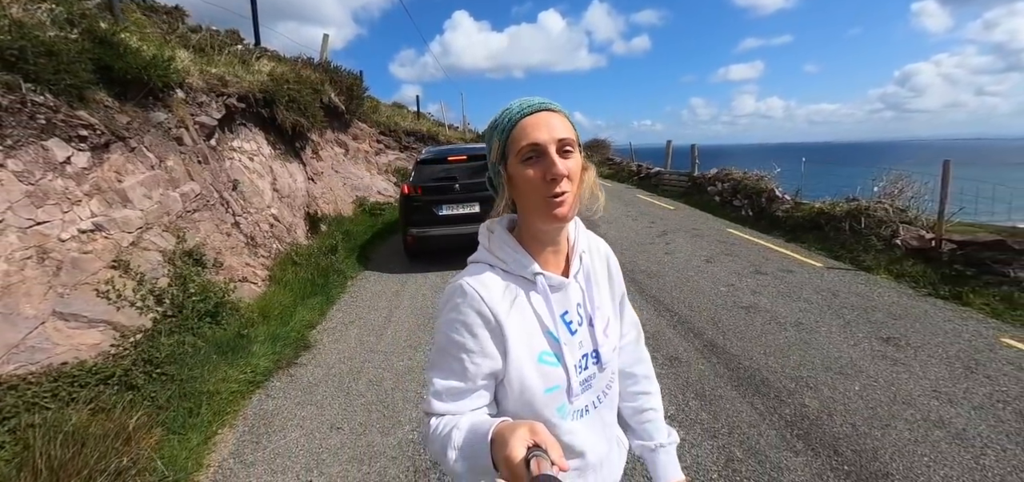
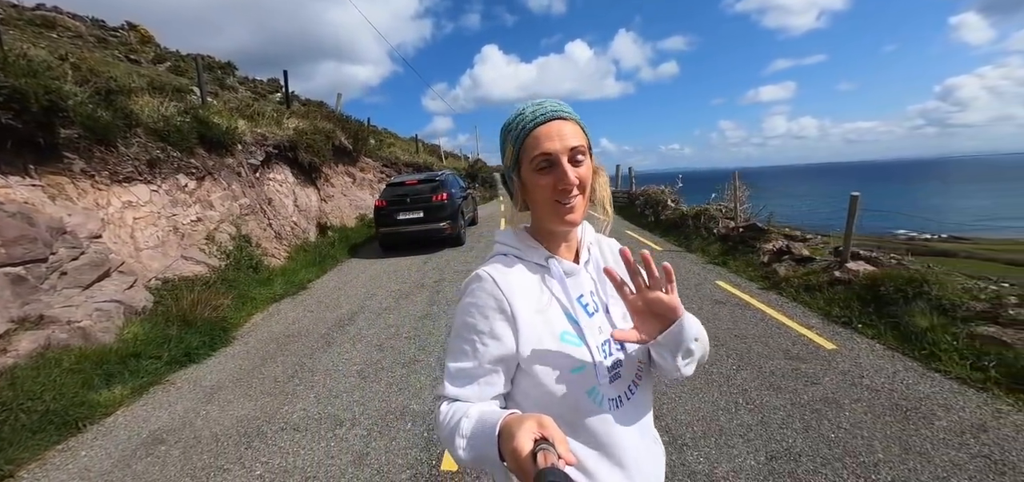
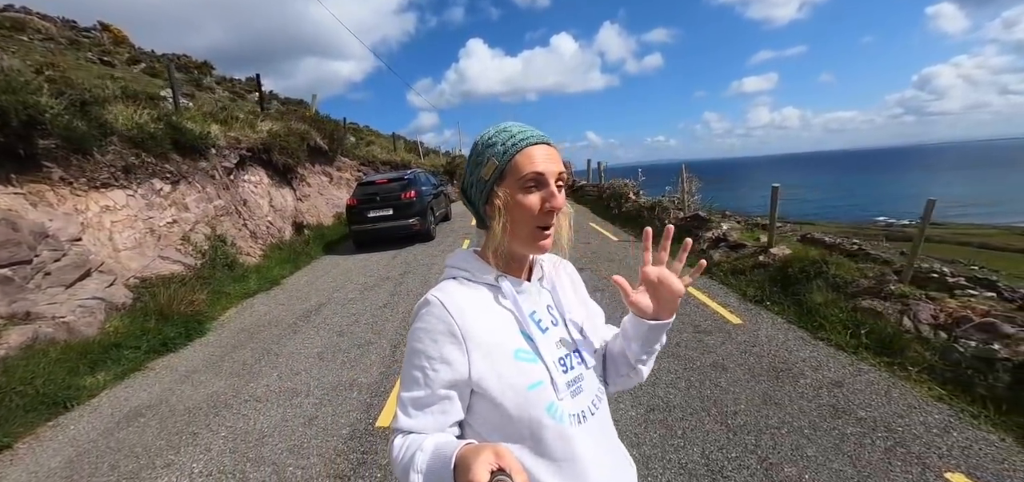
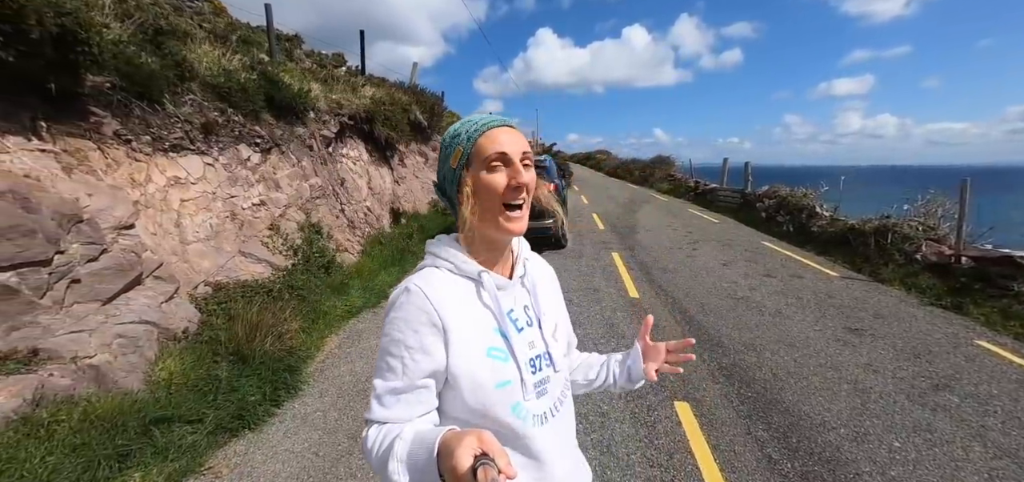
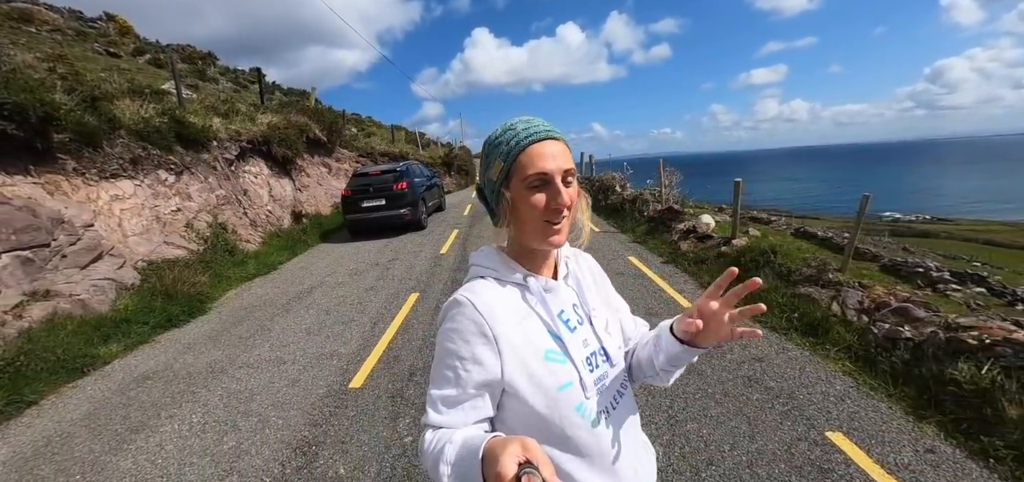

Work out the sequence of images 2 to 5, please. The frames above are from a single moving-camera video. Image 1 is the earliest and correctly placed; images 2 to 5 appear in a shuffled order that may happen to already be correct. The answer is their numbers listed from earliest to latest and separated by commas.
4, 2, 3, 5
